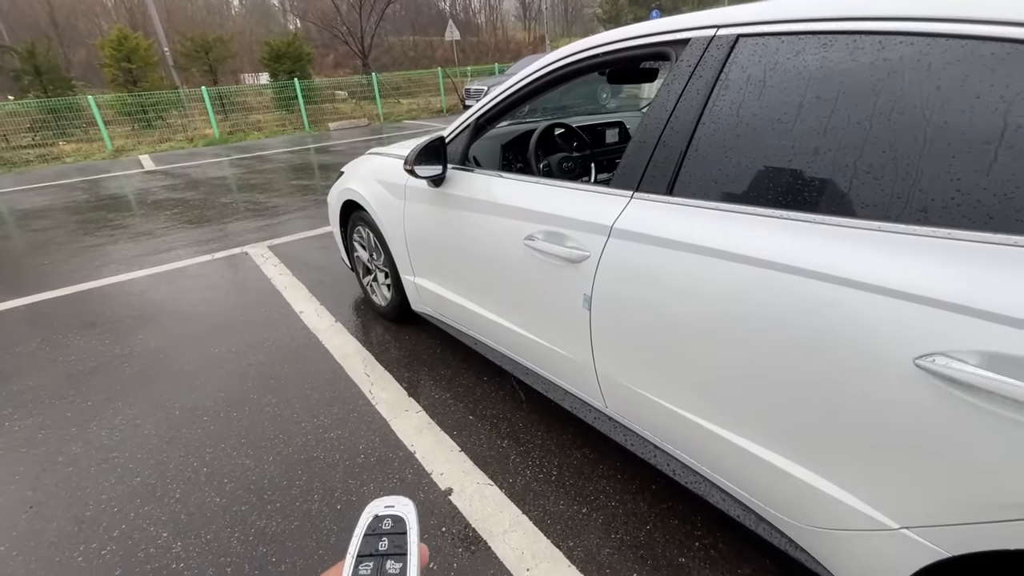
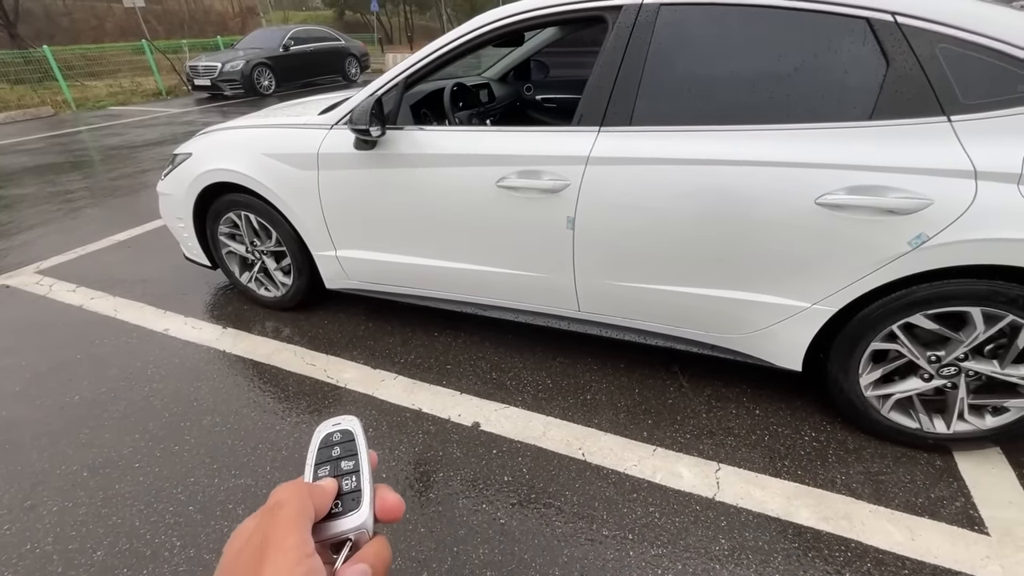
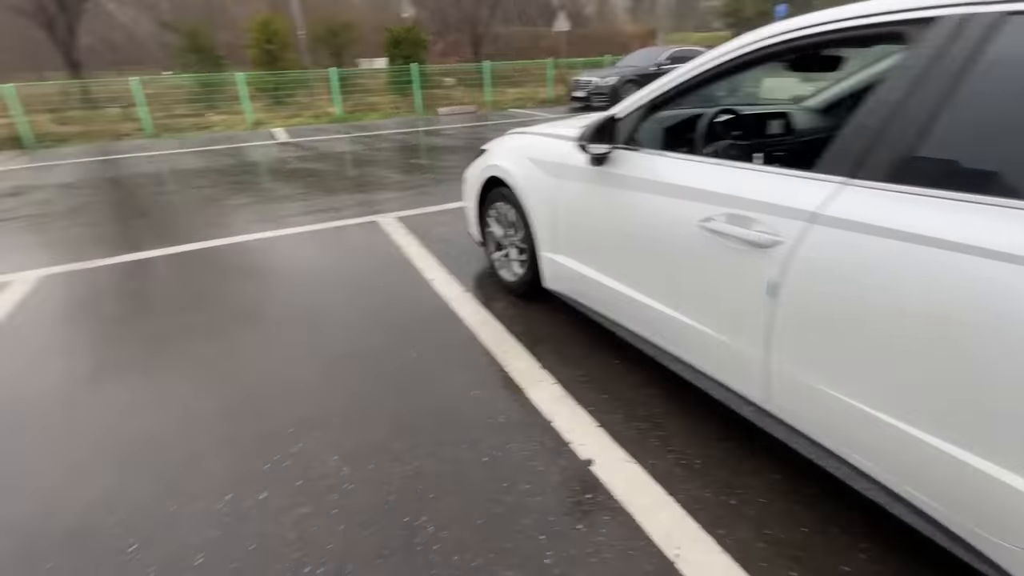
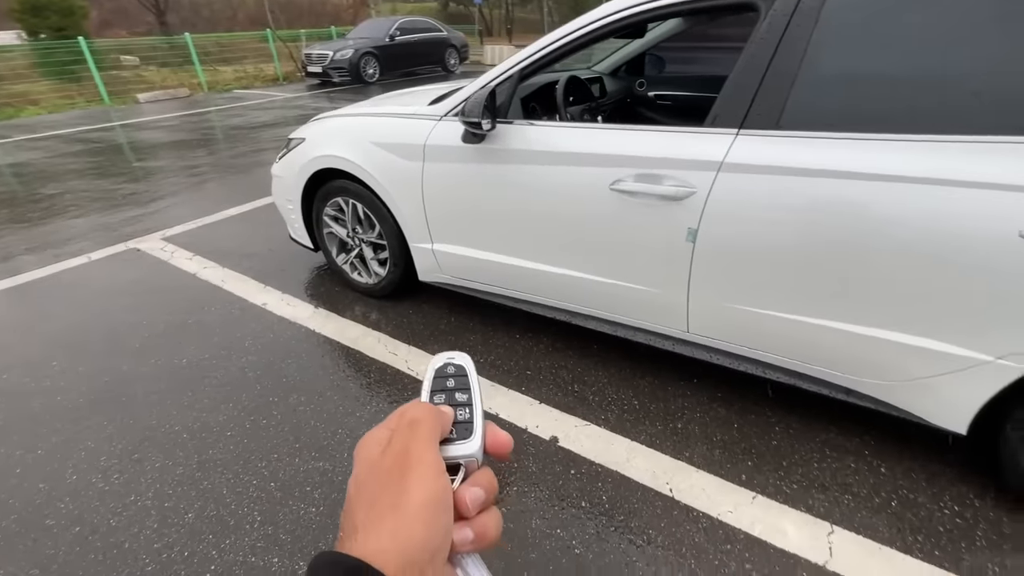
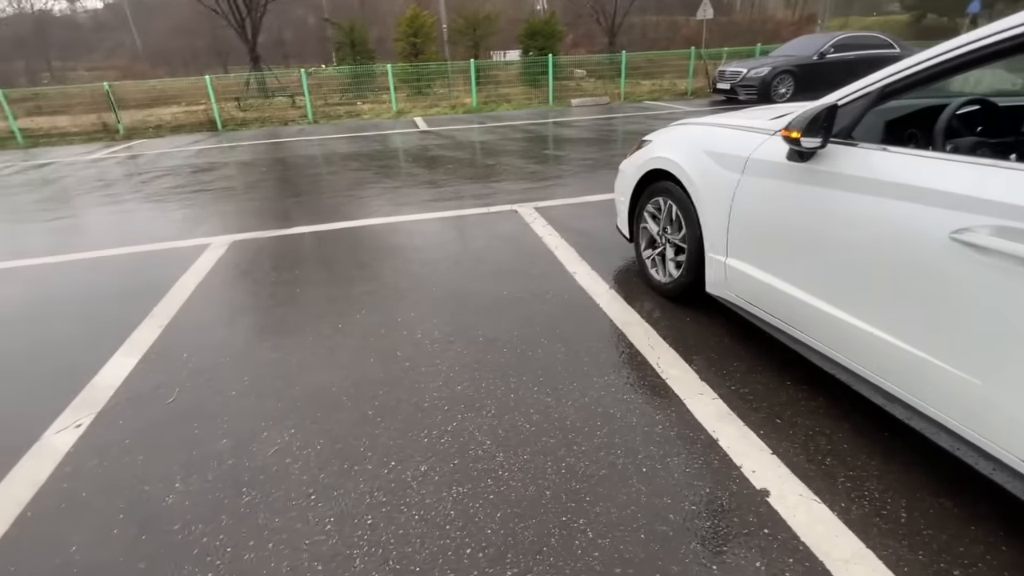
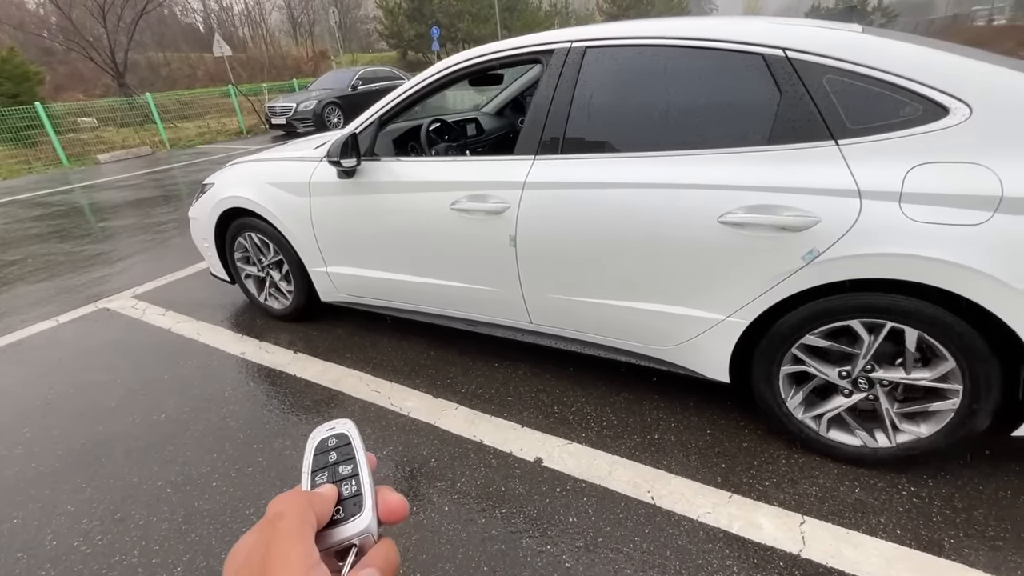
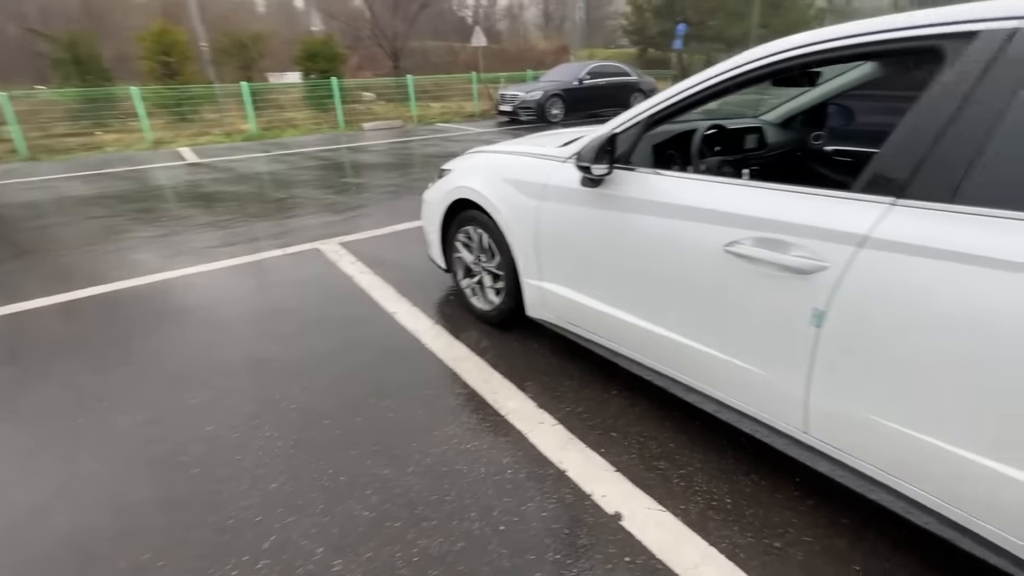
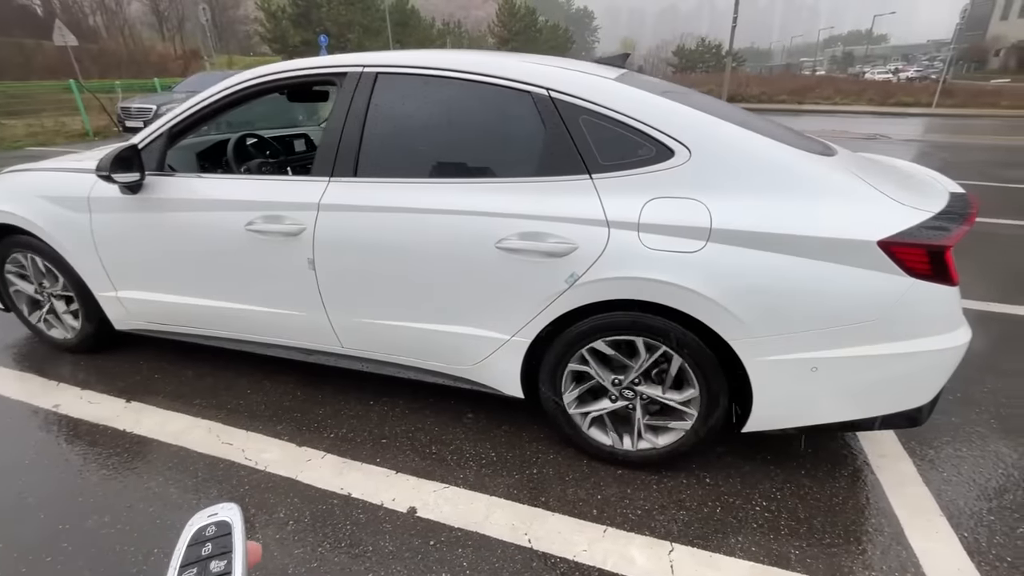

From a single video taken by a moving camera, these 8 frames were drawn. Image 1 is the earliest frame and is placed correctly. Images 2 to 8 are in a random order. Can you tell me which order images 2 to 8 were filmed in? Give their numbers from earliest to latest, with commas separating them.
3, 5, 7, 4, 2, 6, 8
